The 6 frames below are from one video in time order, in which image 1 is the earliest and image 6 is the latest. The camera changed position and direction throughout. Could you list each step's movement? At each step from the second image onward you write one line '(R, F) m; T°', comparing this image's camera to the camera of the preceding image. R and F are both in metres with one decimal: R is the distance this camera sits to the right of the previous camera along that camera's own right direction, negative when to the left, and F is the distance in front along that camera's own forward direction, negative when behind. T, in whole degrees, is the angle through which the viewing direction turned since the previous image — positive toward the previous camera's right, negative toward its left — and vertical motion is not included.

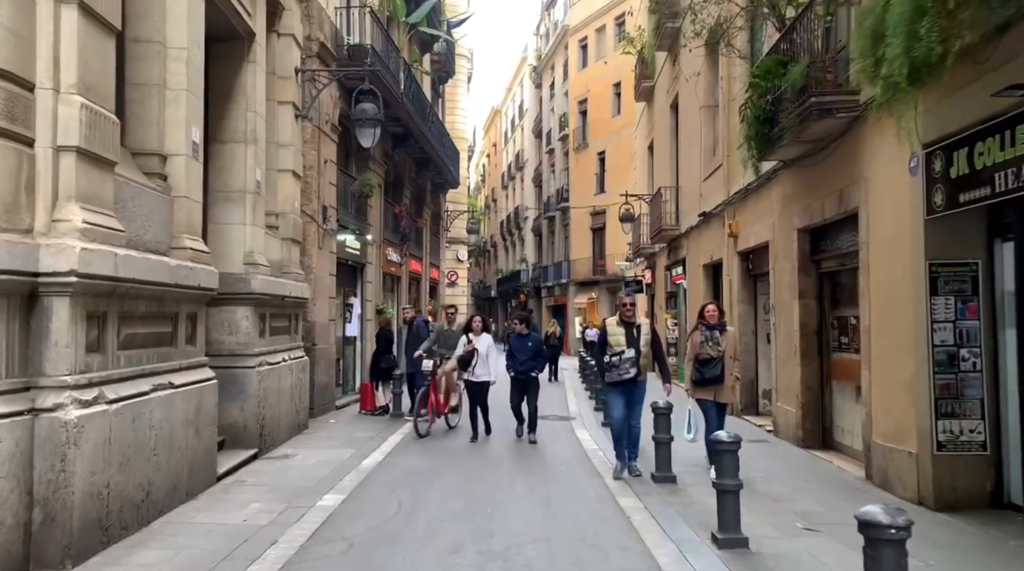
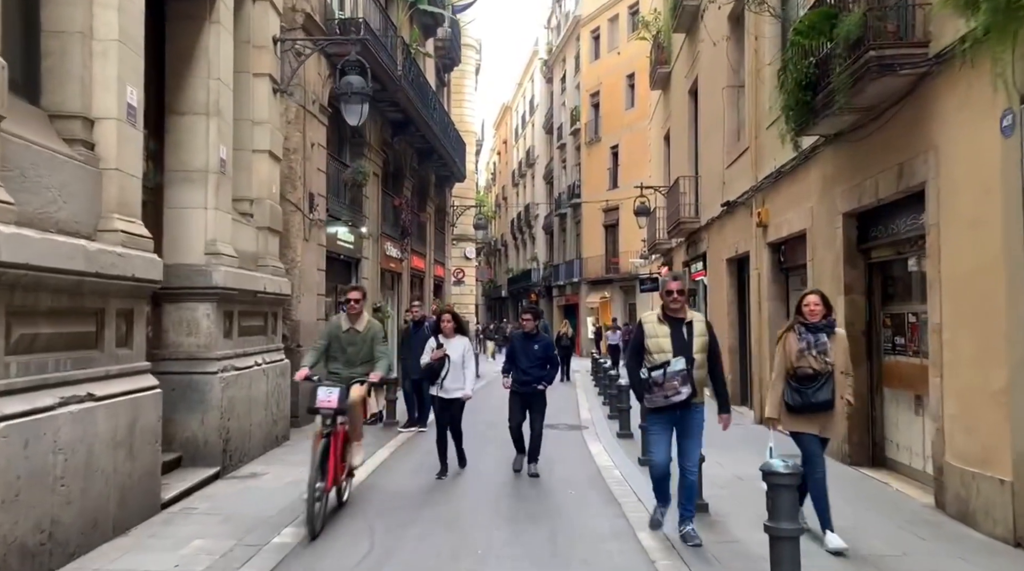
(+0.1, +1.3) m; -1°
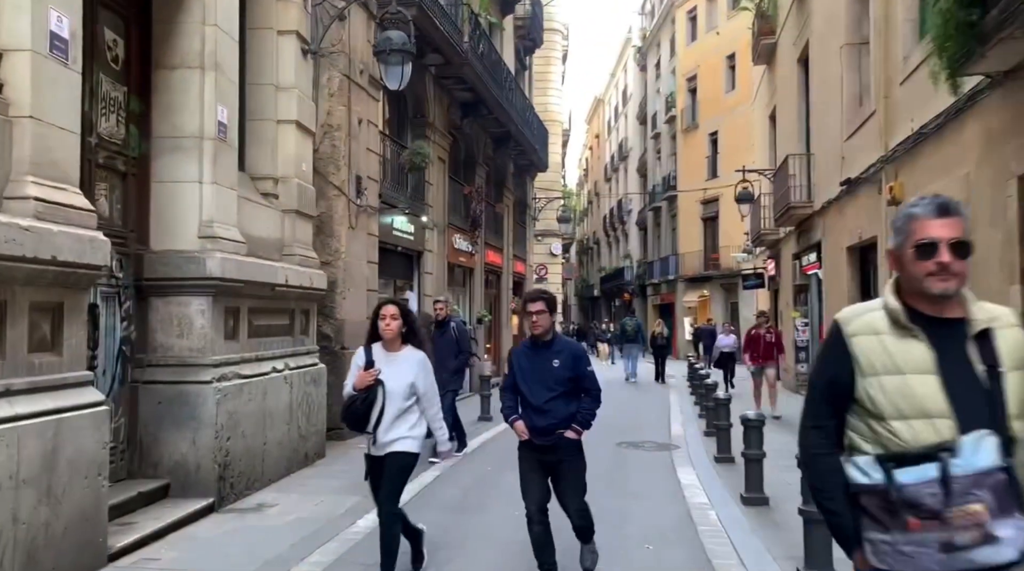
(+0.3, +1.9) m; -7°
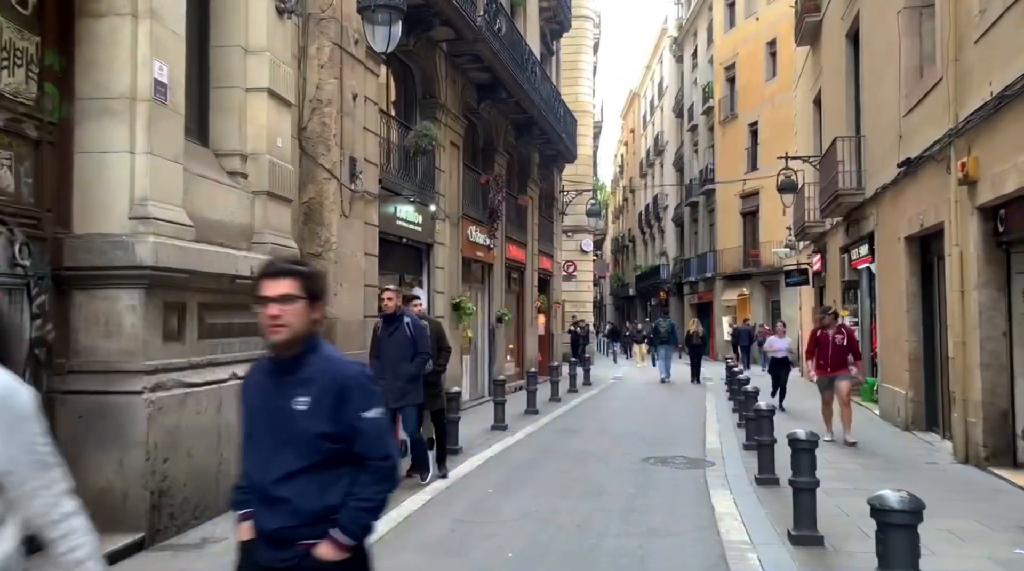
(+0.3, +1.3) m; -3°
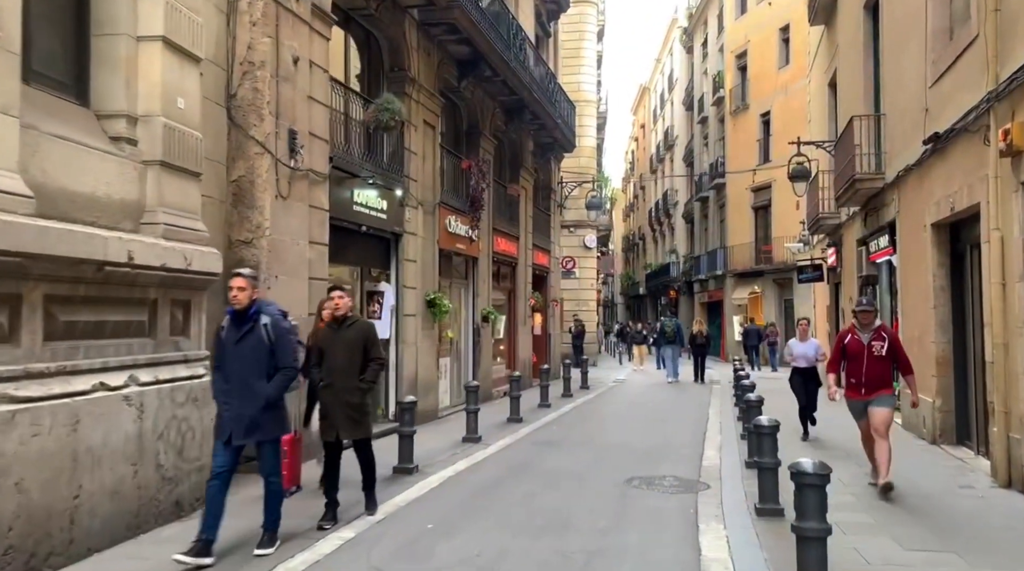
(+0.5, +1.4) m; -1°
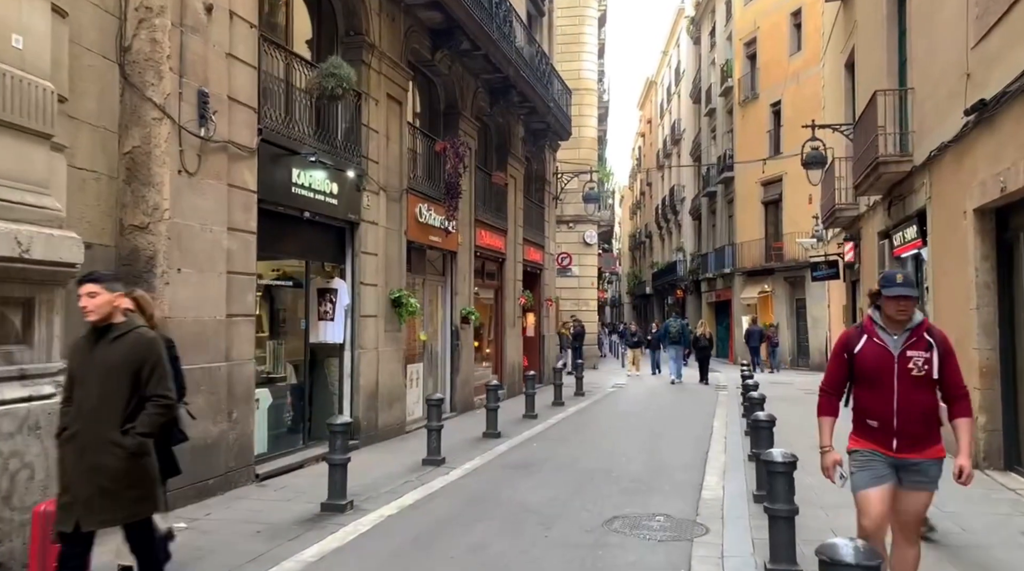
(+0.5, +1.6) m; -1°
